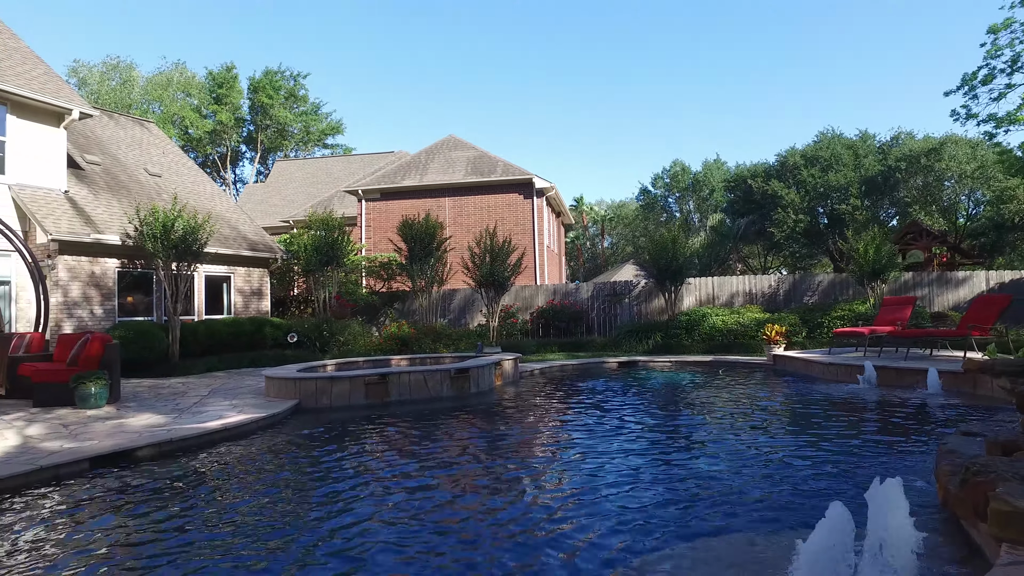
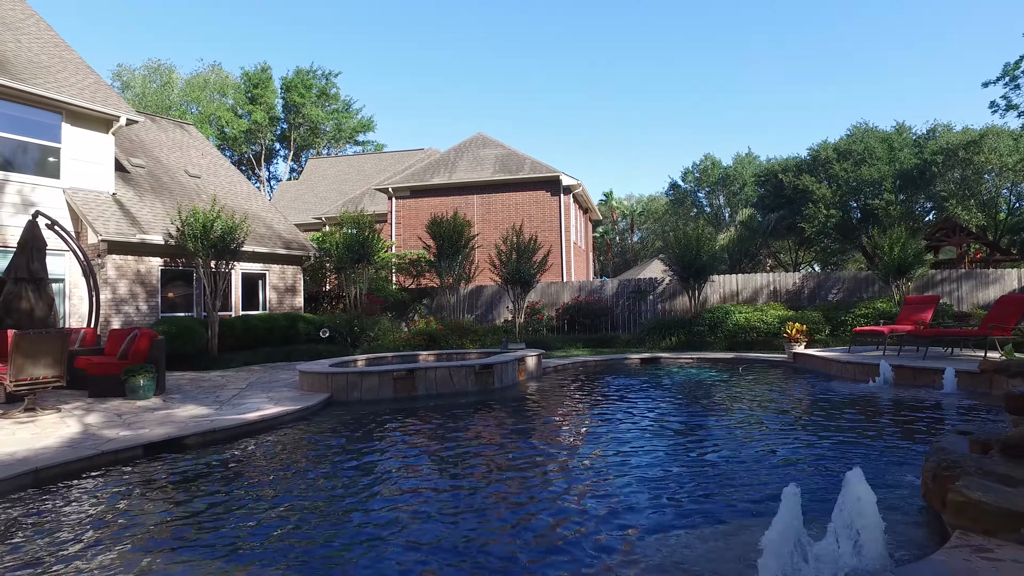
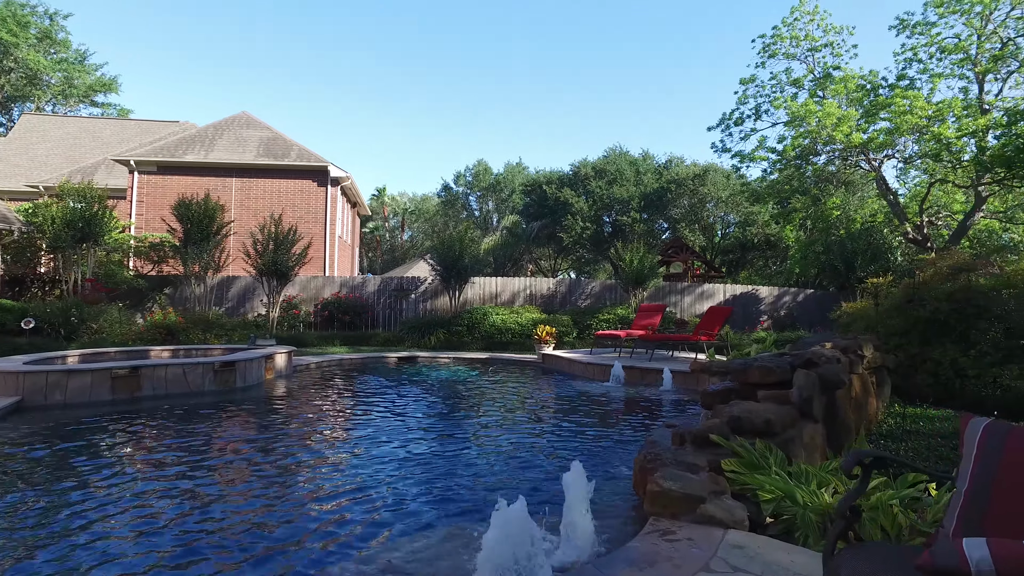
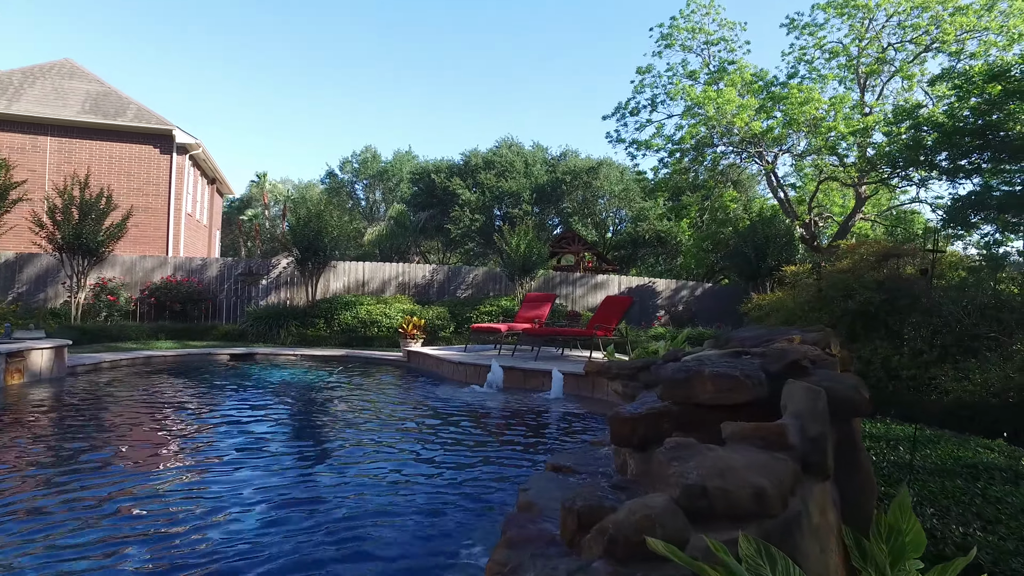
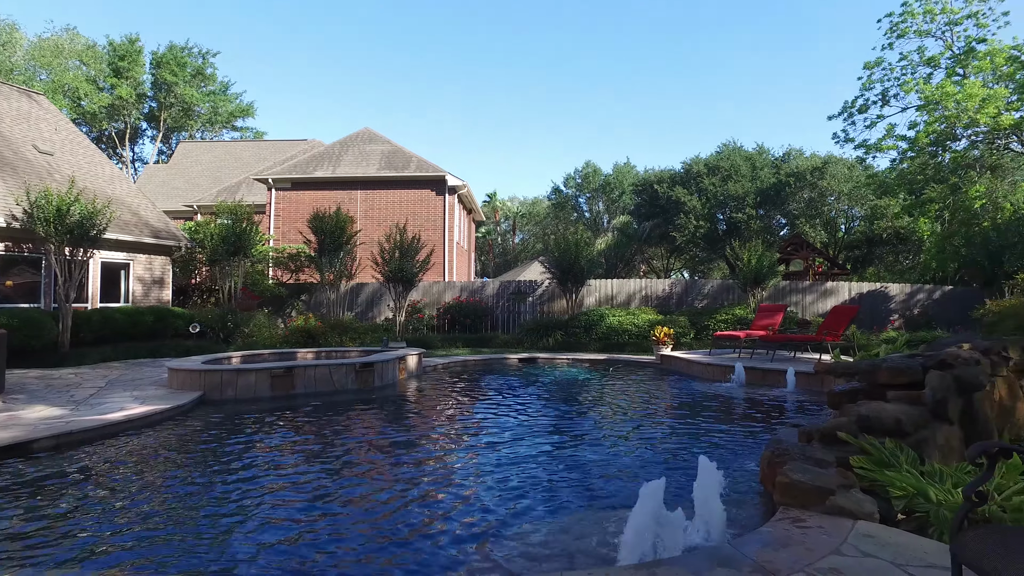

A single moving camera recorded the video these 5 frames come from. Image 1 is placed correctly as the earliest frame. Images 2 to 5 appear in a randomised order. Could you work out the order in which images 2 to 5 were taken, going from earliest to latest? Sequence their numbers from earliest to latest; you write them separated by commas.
2, 5, 3, 4
